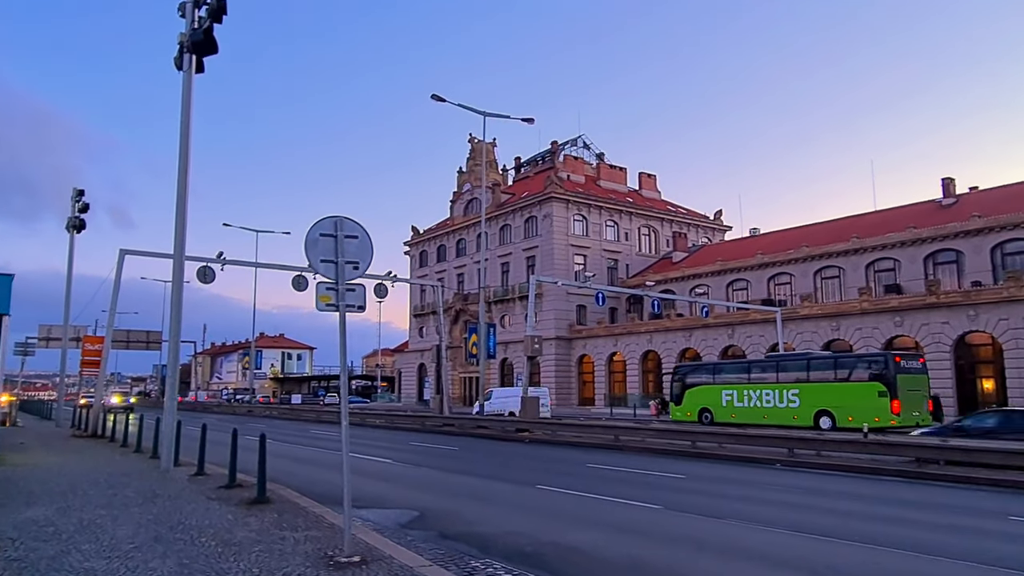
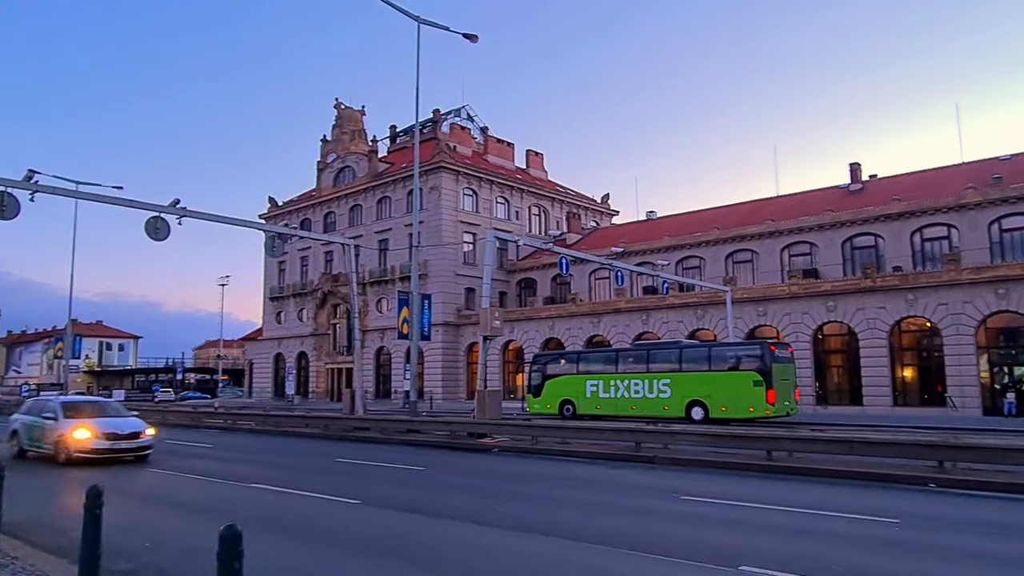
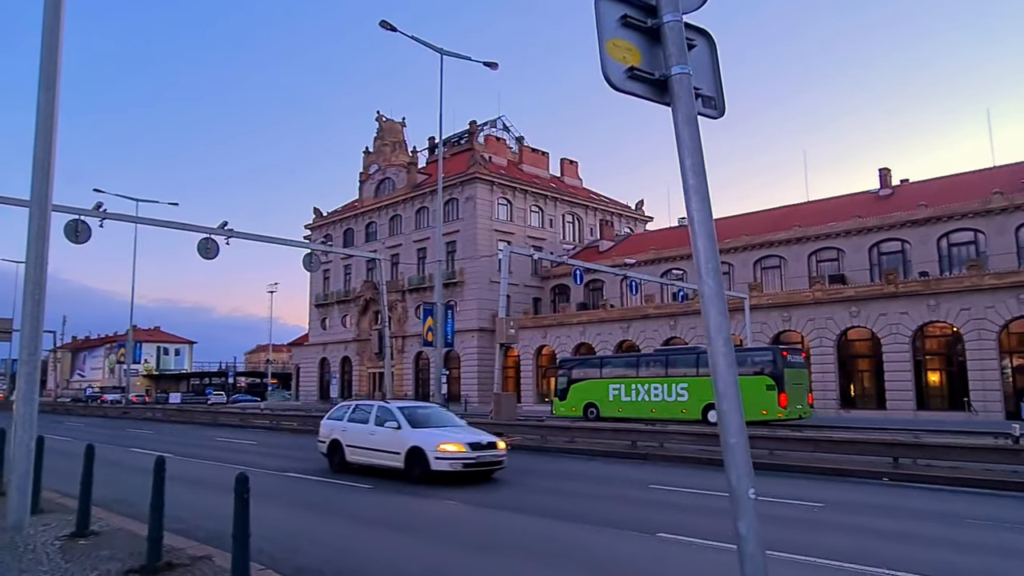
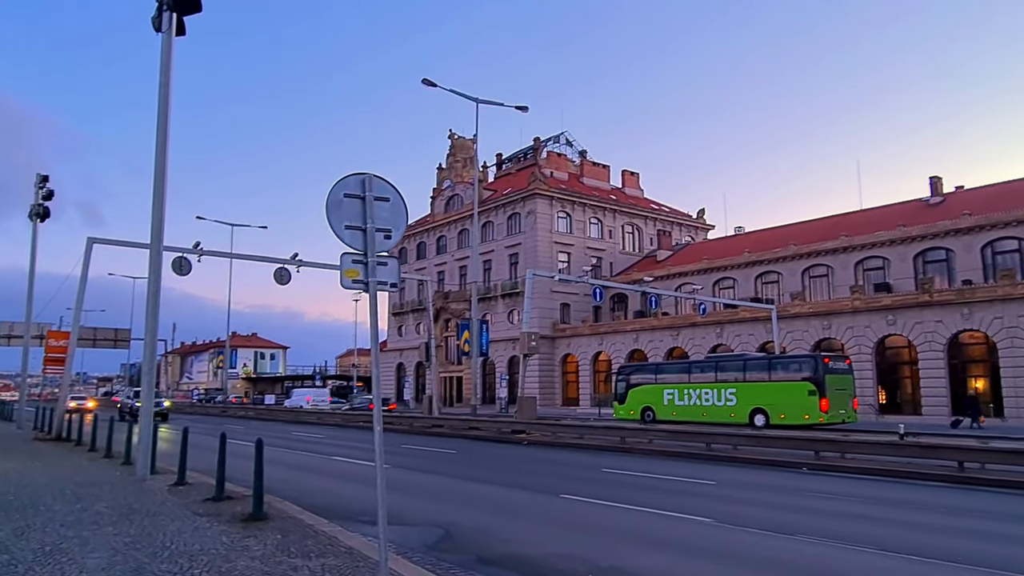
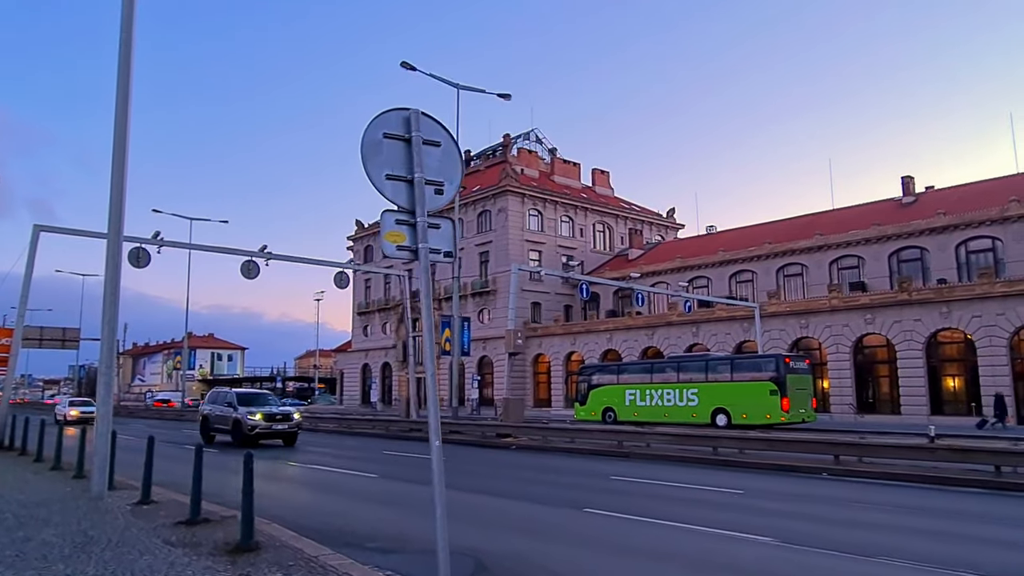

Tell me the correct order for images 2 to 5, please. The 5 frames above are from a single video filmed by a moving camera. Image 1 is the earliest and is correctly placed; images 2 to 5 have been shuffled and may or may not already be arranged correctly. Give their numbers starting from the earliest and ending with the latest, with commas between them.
4, 5, 3, 2
